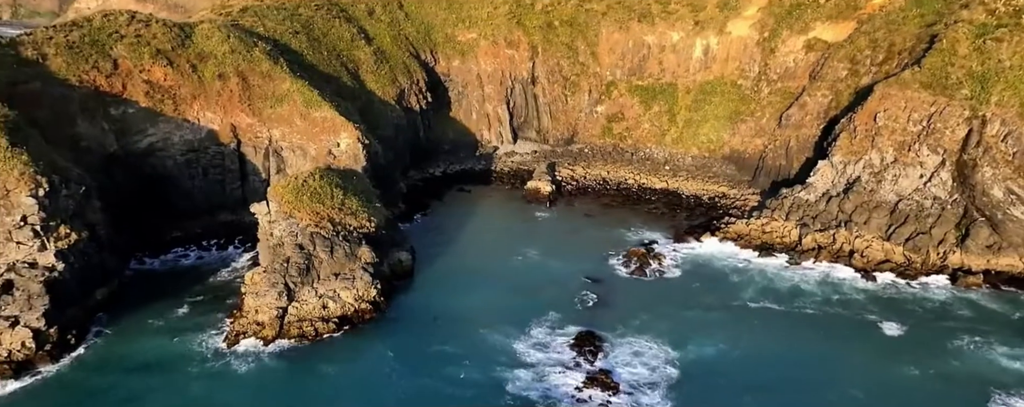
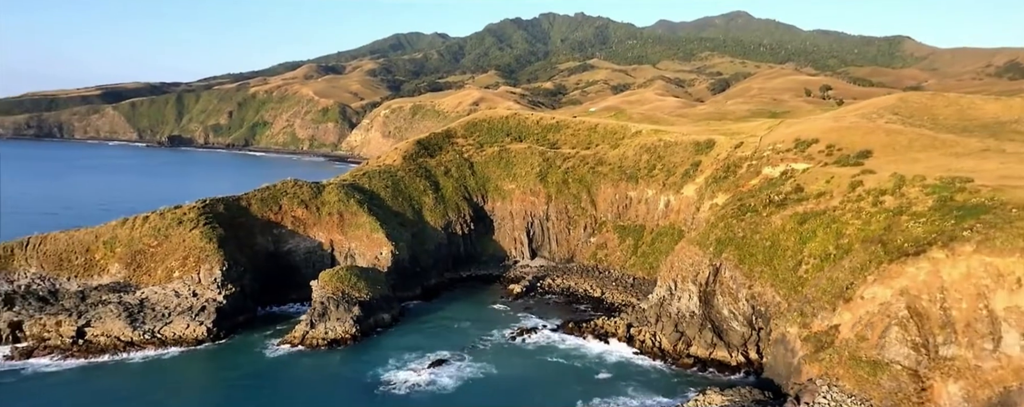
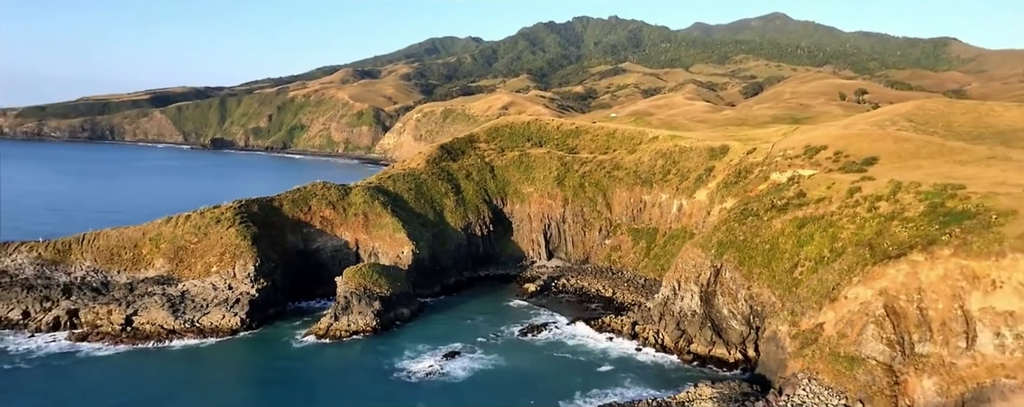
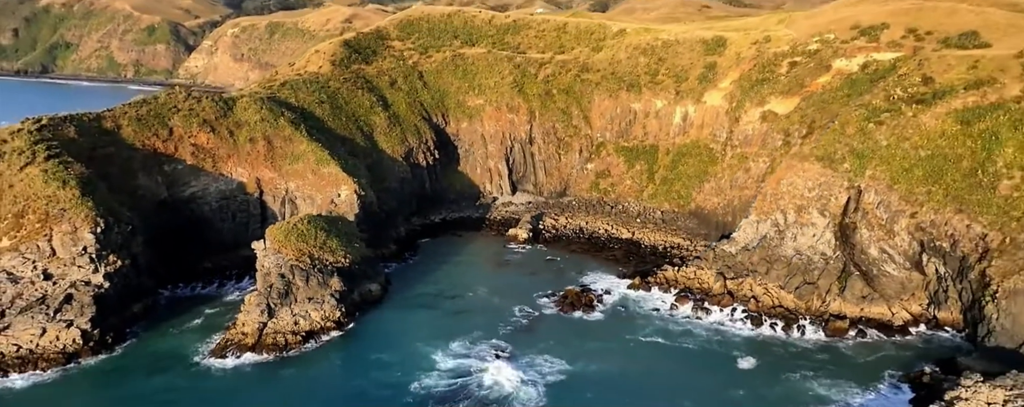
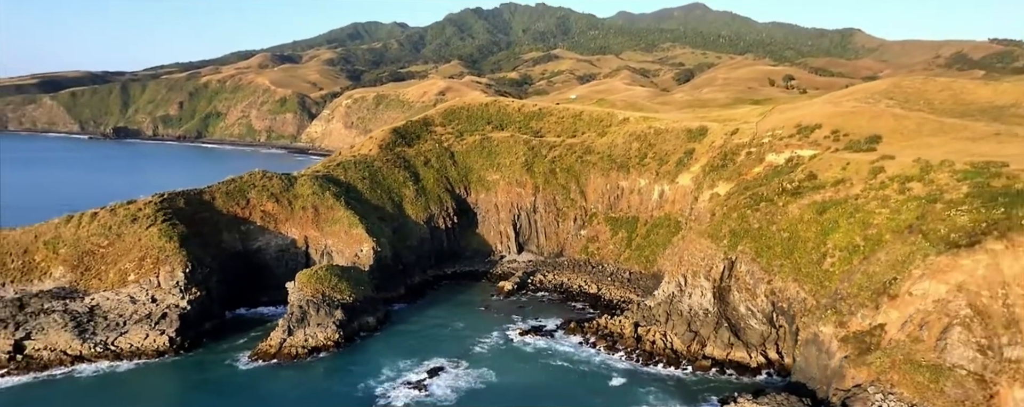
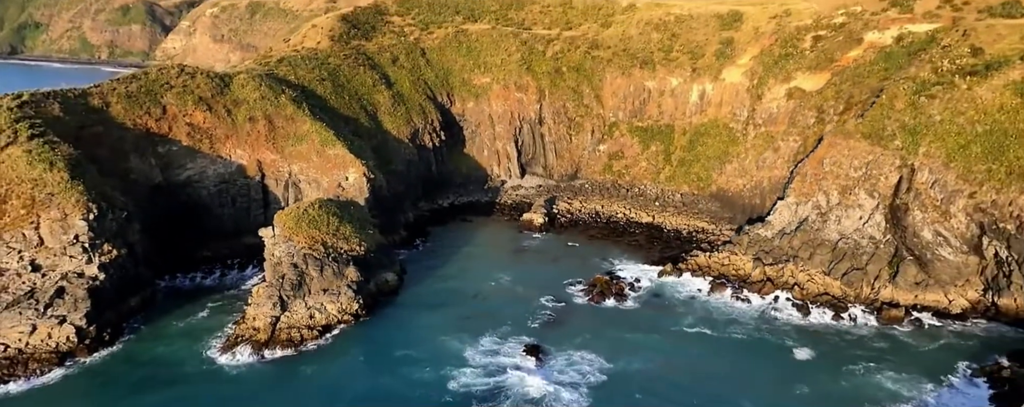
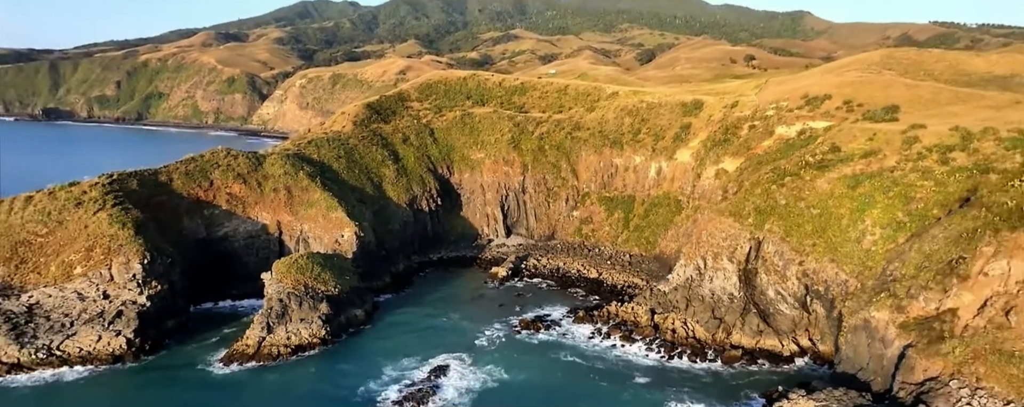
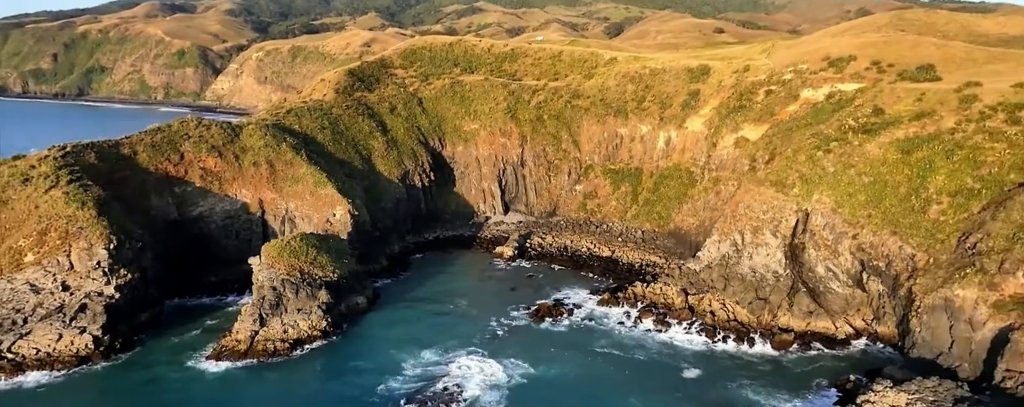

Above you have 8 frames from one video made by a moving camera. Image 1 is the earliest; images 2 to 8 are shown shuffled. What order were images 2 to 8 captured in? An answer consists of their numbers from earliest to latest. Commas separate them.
6, 4, 8, 7, 5, 2, 3
